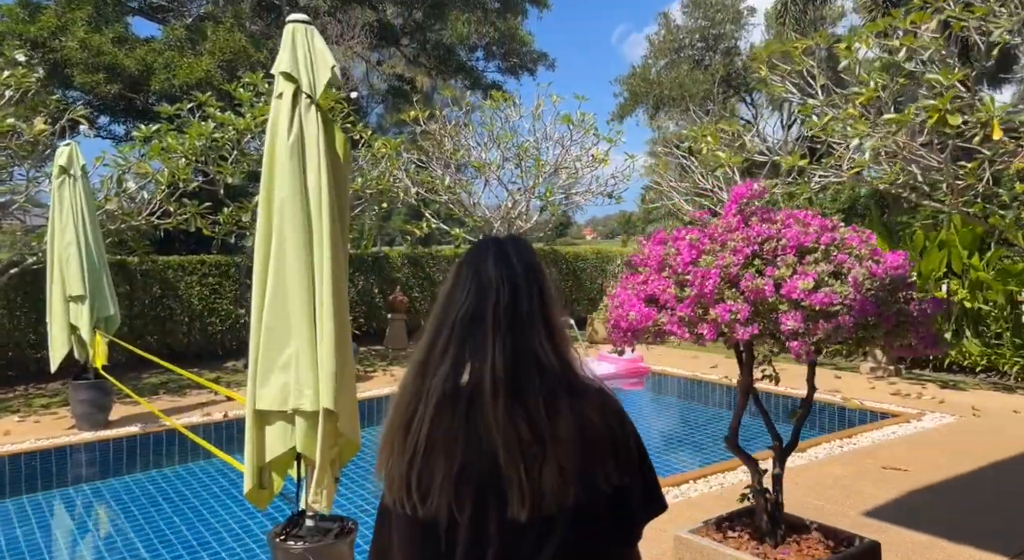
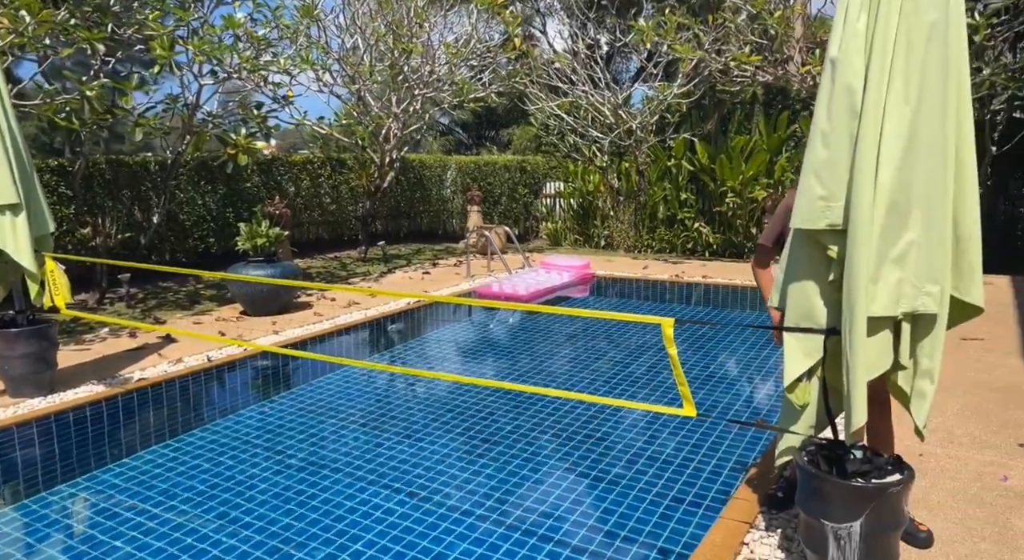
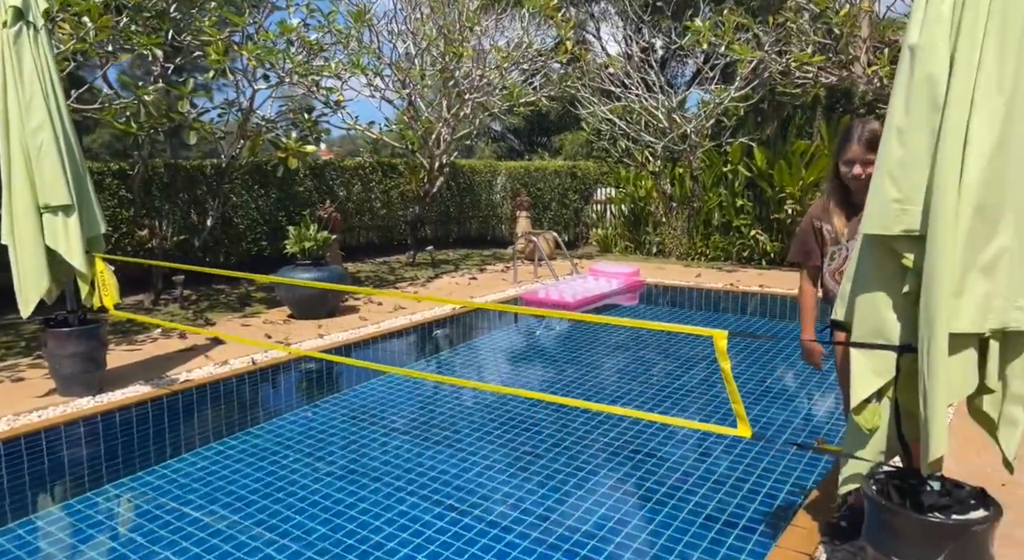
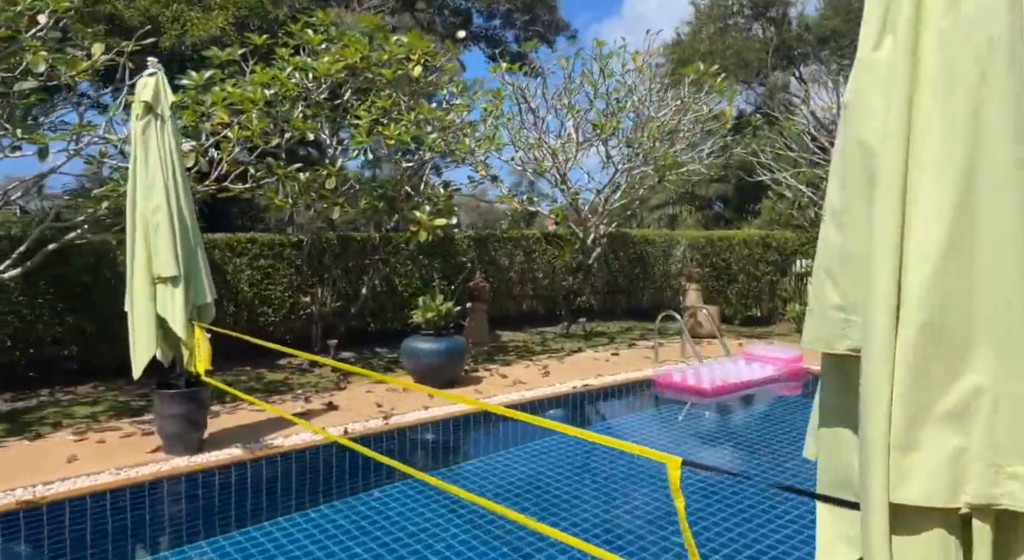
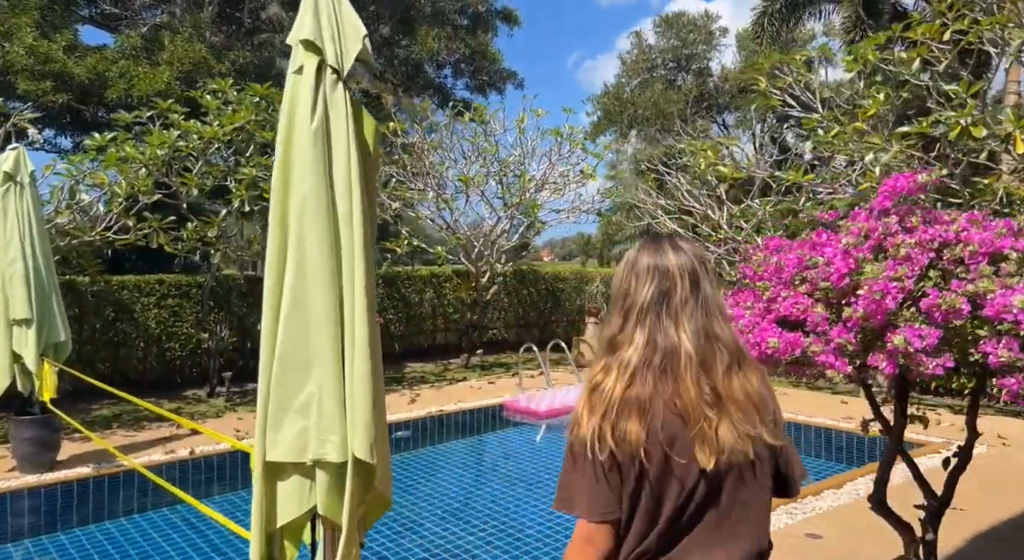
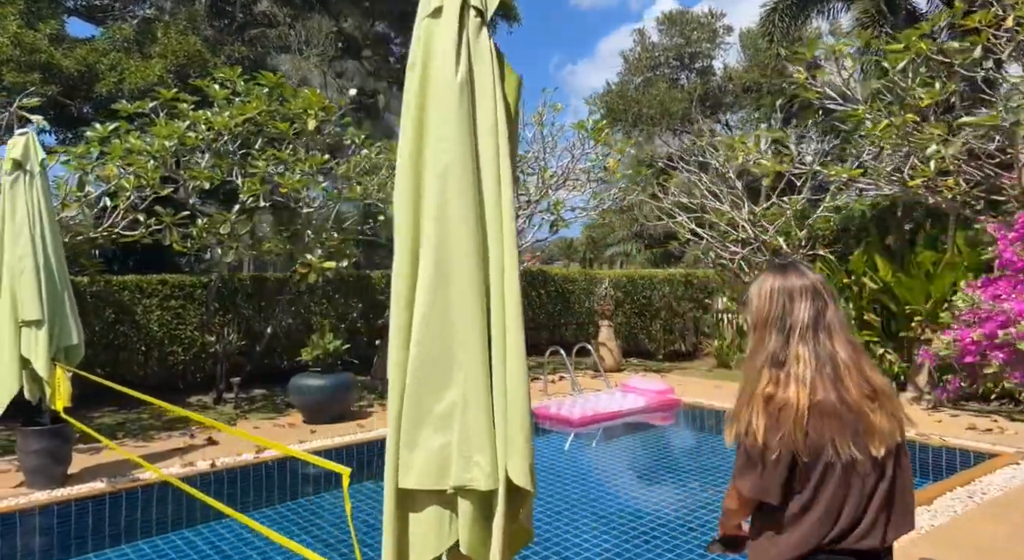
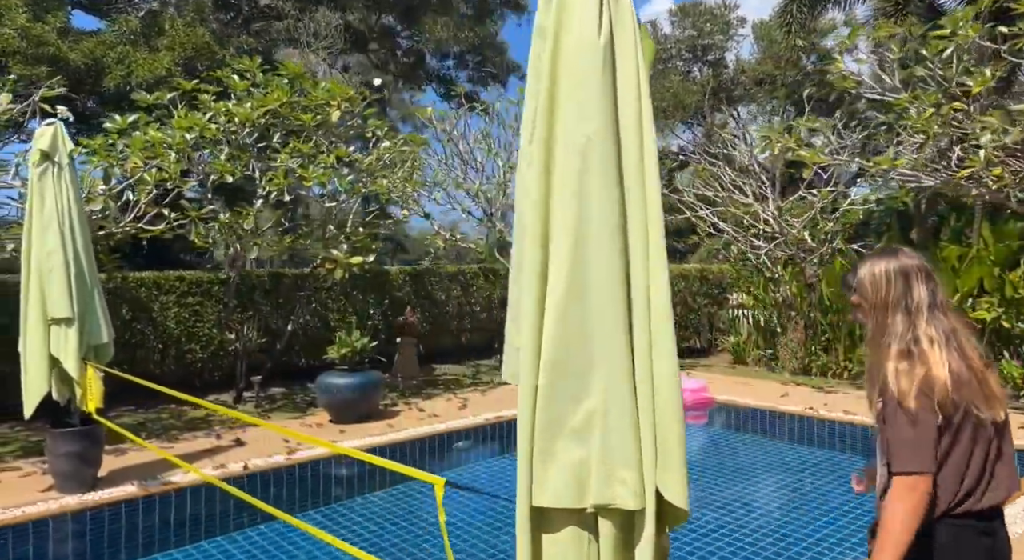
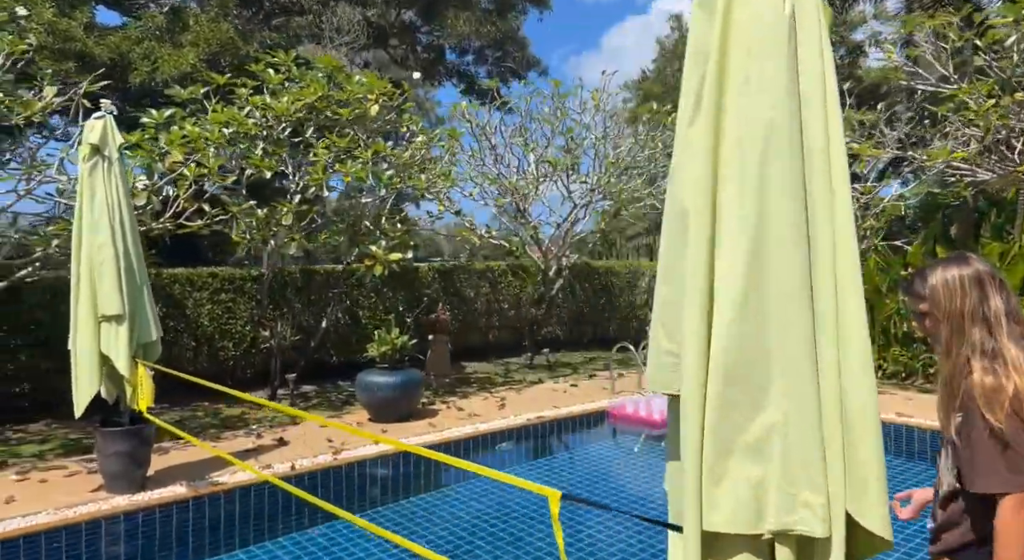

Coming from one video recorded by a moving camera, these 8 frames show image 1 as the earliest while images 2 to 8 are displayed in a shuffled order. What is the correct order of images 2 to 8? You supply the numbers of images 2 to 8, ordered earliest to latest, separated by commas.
5, 6, 7, 8, 4, 3, 2
